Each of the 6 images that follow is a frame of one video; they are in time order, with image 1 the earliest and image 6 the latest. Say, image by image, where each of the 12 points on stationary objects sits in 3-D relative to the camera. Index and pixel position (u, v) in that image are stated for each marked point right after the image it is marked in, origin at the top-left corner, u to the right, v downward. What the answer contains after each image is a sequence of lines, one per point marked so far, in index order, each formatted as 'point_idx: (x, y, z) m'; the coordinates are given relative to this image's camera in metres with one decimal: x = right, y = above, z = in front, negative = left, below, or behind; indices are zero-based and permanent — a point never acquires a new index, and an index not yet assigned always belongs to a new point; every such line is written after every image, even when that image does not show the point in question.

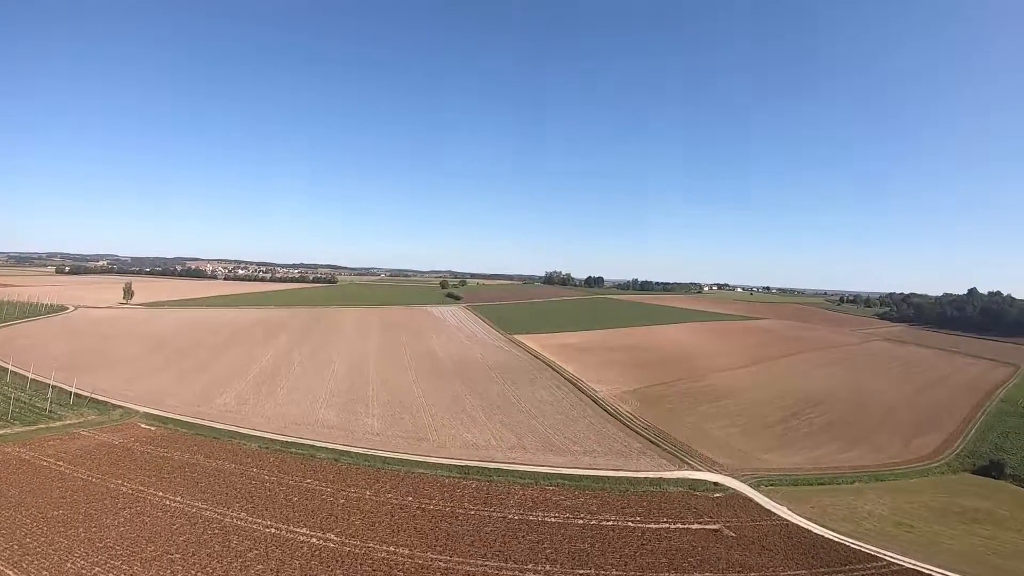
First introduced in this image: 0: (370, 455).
0: (-5.2, -6.2, +17.8) m
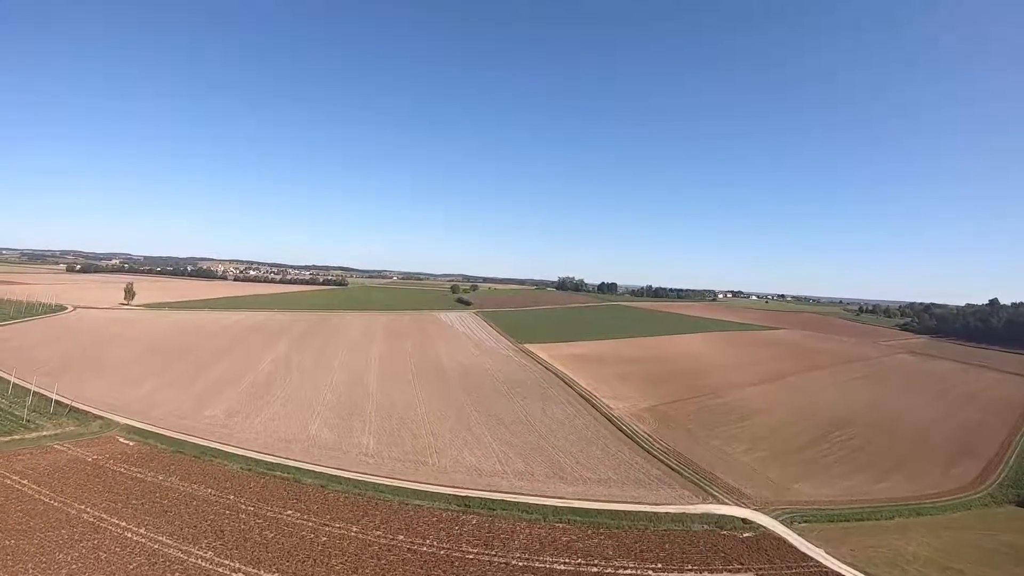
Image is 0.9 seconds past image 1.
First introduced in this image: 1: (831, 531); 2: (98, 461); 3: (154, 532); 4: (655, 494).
0: (-5.0, -6.5, +16.1) m
1: (+12.0, -9.2, +18.3) m
2: (-14.5, -6.1, +16.9) m
3: (-9.5, -6.5, +12.8) m
4: (+5.3, -7.7, +18.1) m
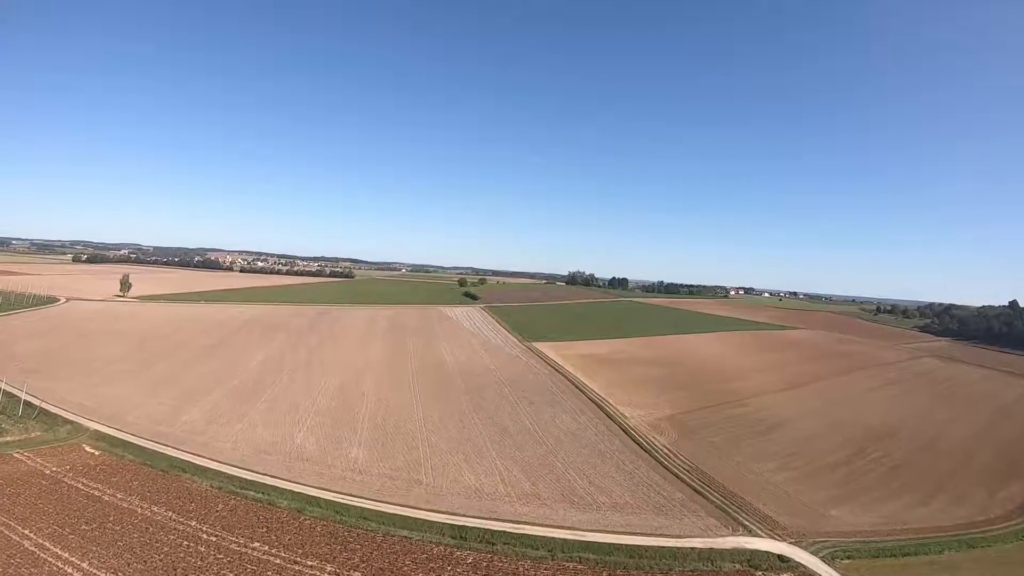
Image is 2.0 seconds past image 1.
0: (-4.9, -6.4, +14.2) m
1: (+12.1, -9.3, +16.0) m
2: (-14.4, -5.9, +15.2) m
3: (-9.5, -6.4, +11.0) m
4: (+5.5, -7.8, +15.9) m
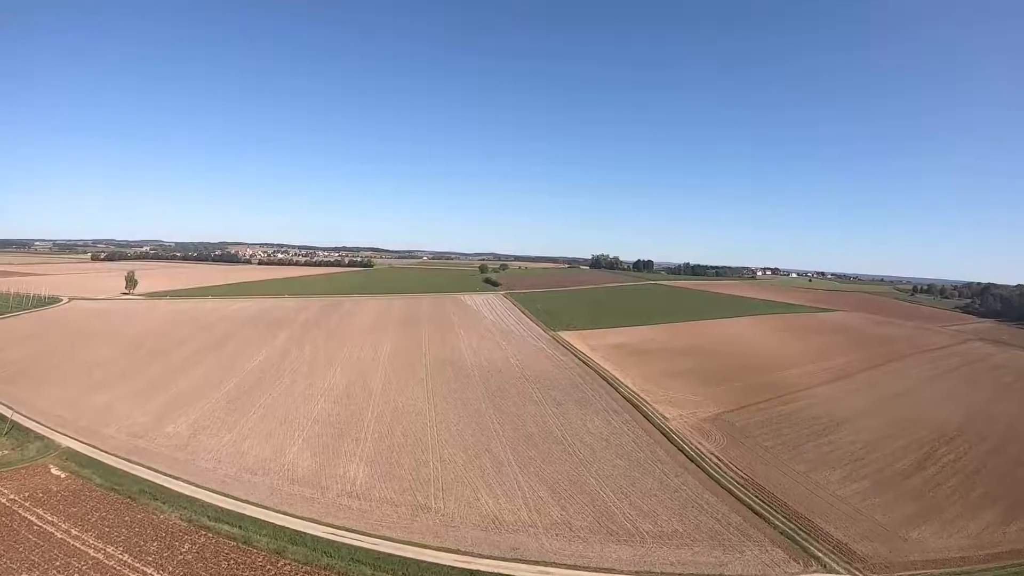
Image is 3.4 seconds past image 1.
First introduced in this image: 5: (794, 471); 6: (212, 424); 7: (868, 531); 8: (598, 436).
0: (-4.3, -6.2, +11.7) m
1: (+12.9, -8.7, +12.8) m
2: (-13.7, -5.9, +13.2) m
3: (-9.0, -6.4, +8.8) m
4: (+6.2, -7.3, +13.0) m
5: (+11.3, -7.3, +19.4) m
6: (-11.2, -5.1, +18.1) m
7: (+12.1, -8.1, +16.4) m
8: (+3.4, -5.9, +19.2) m
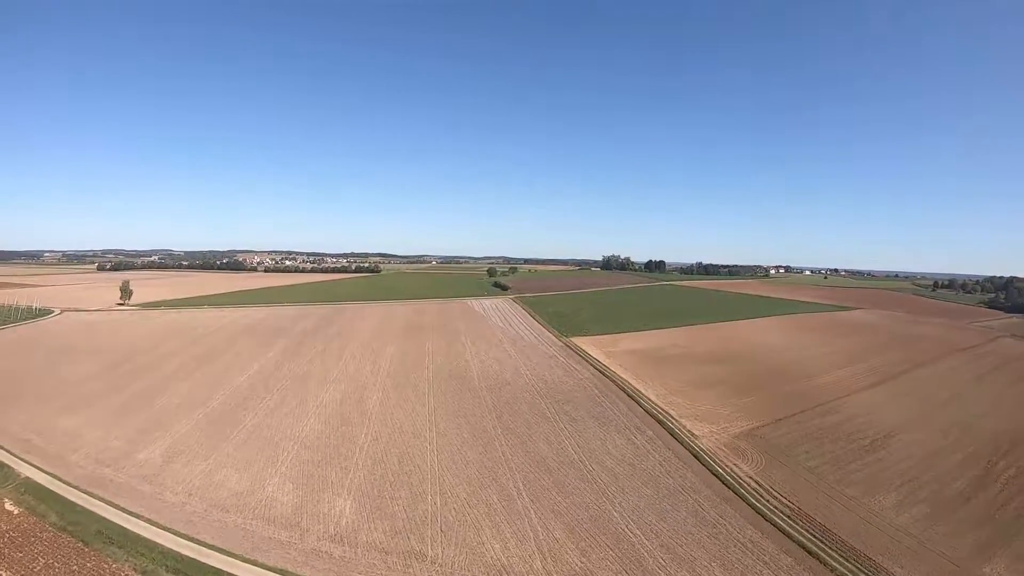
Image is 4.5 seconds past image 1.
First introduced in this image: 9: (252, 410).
0: (-4.1, -6.4, +9.8) m
1: (+13.1, -8.6, +10.4) m
2: (-13.5, -6.2, +11.4) m
3: (-8.9, -6.7, +6.9) m
4: (+6.4, -7.4, +10.8) m
5: (+11.7, -7.3, +17.0) m
6: (-10.9, -5.5, +16.3) m
7: (+12.4, -8.0, +14.0) m
8: (+3.8, -6.1, +17.1) m
9: (-10.3, -4.9, +19.3) m
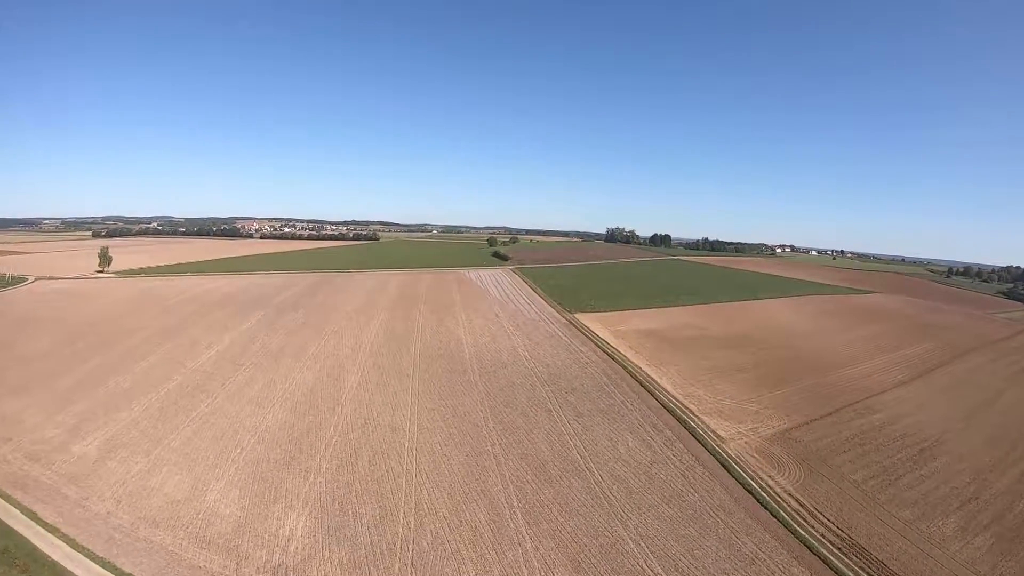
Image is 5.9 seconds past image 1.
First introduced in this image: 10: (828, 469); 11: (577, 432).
0: (-4.3, -6.0, +7.4) m
1: (+12.9, -8.6, +7.9) m
2: (-13.7, -5.5, +9.2) m
3: (-9.1, -6.2, +4.7) m
4: (+6.2, -7.1, +8.3) m
5: (+11.6, -6.9, +14.4) m
6: (-10.9, -4.5, +14.0) m
7: (+12.2, -7.8, +11.4) m
8: (+3.7, -5.4, +14.6) m
9: (-10.3, -3.7, +16.9) m
10: (+10.8, -6.2, +16.5) m
11: (+2.2, -4.9, +16.3) m
